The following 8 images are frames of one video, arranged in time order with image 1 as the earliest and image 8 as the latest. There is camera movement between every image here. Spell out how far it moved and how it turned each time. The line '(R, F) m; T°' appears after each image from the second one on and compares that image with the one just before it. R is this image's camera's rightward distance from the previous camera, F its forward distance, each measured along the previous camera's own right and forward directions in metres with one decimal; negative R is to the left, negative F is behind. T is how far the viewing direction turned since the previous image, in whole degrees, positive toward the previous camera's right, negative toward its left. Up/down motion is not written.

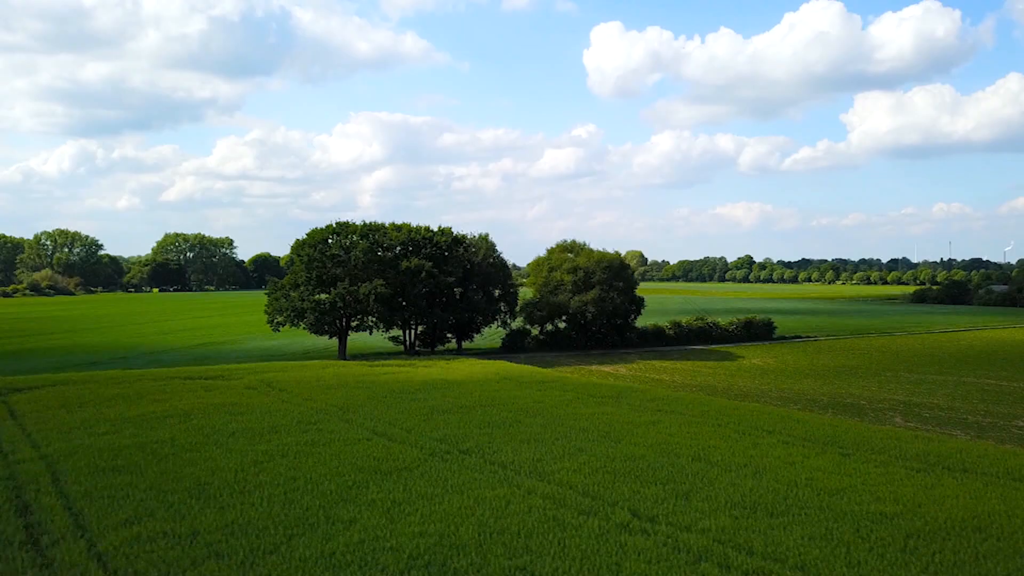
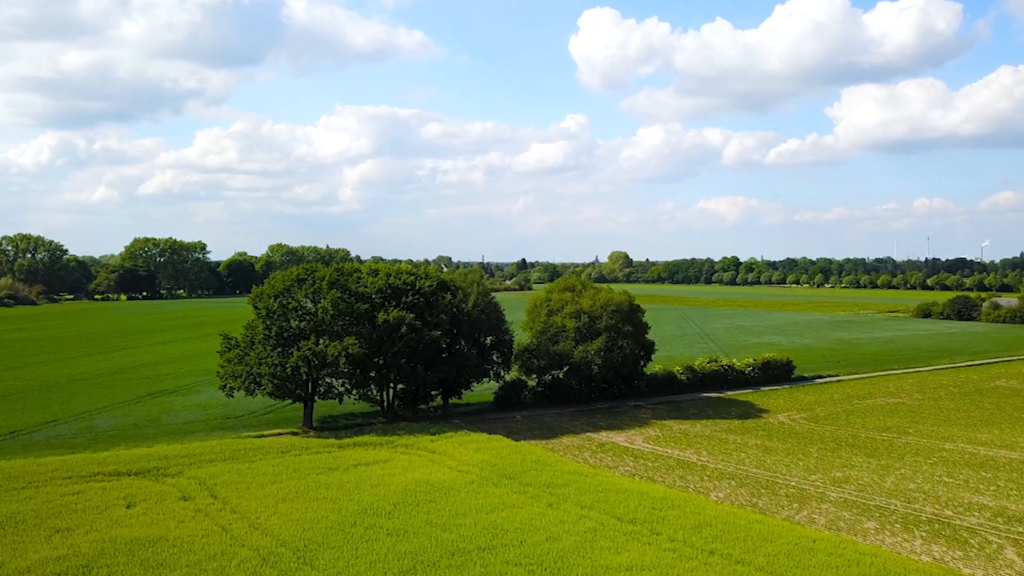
(-0.2, +2.7) m; +1°
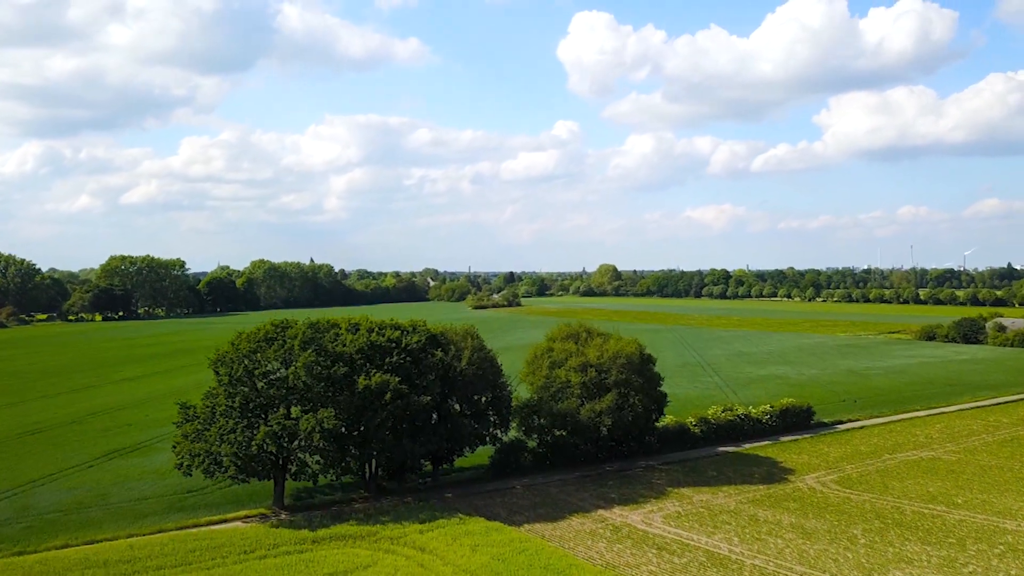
(-0.2, +1.9) m; +1°
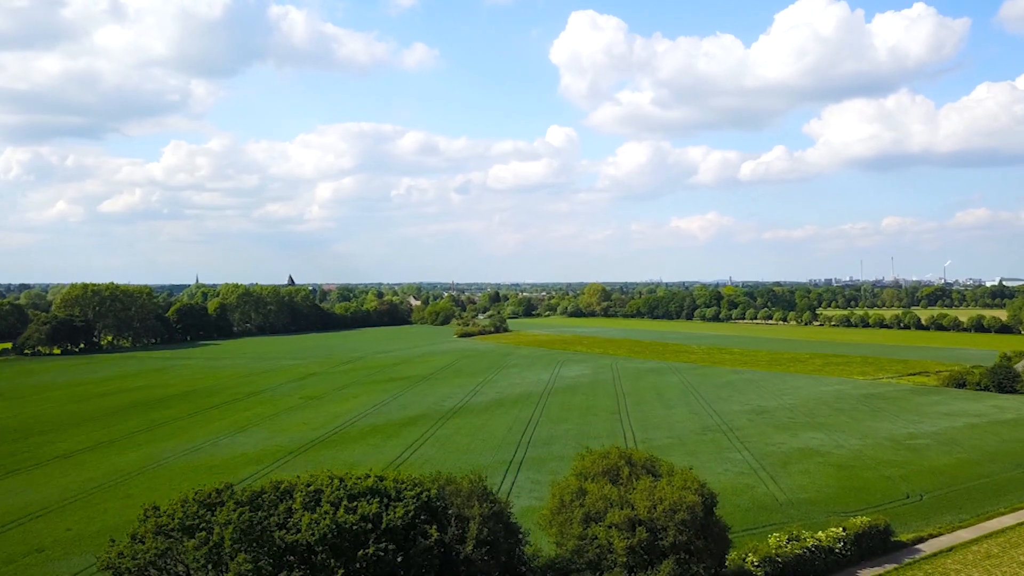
(-0.5, +4.2) m; +1°
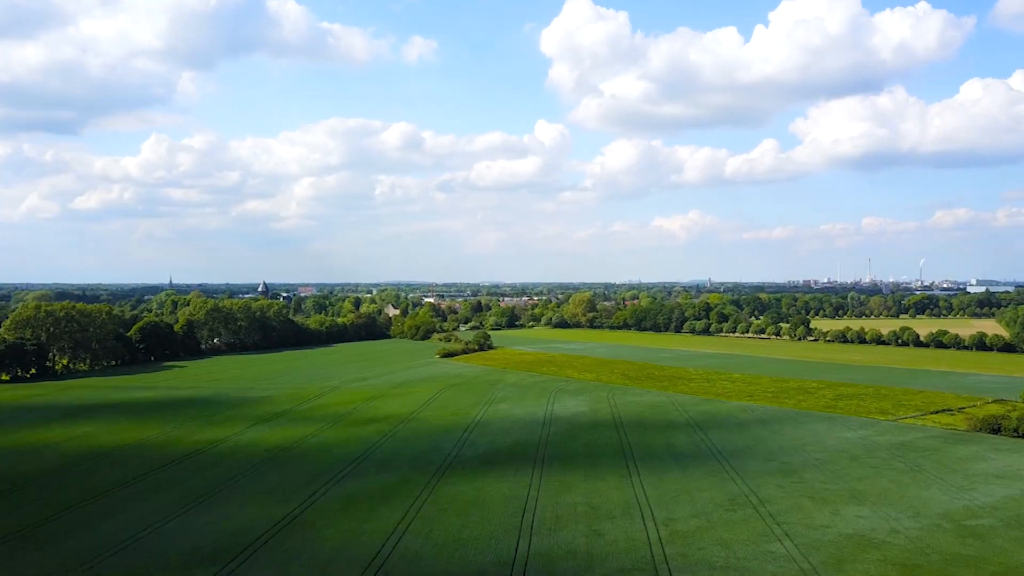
(-0.6, +4.2) m; +1°
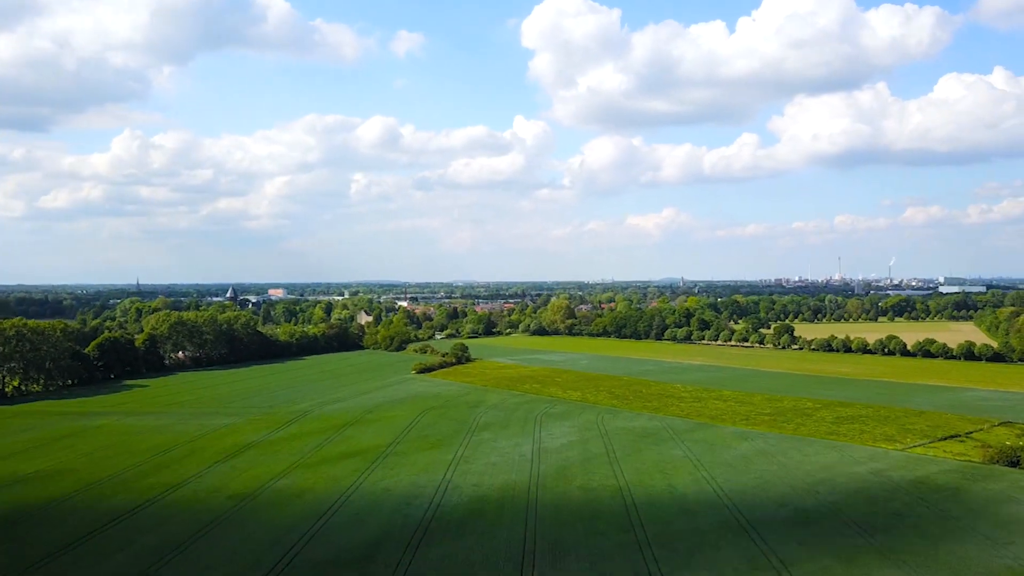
(-0.5, +3.1) m; +2°
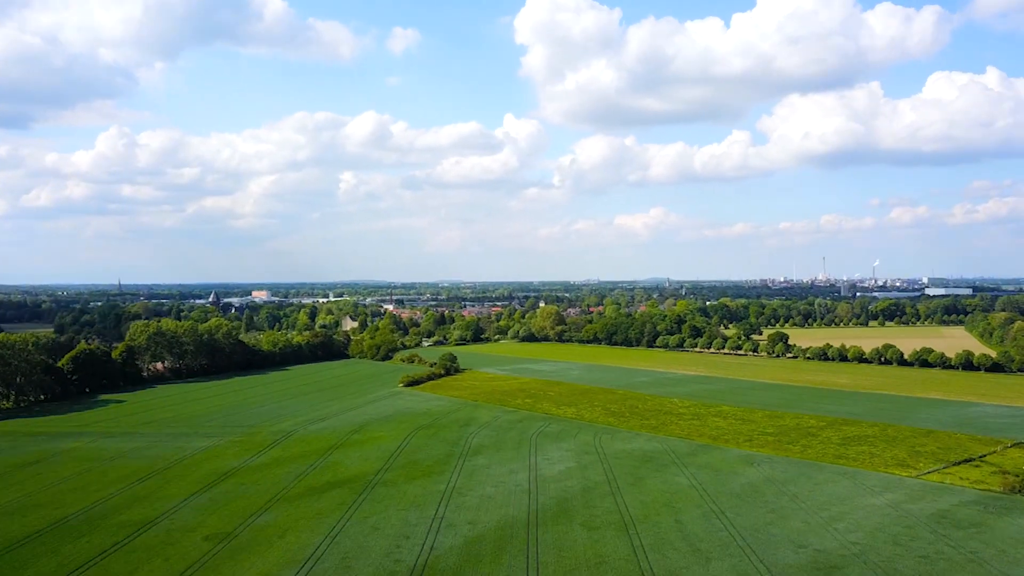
(-0.4, +2.2) m; +1°
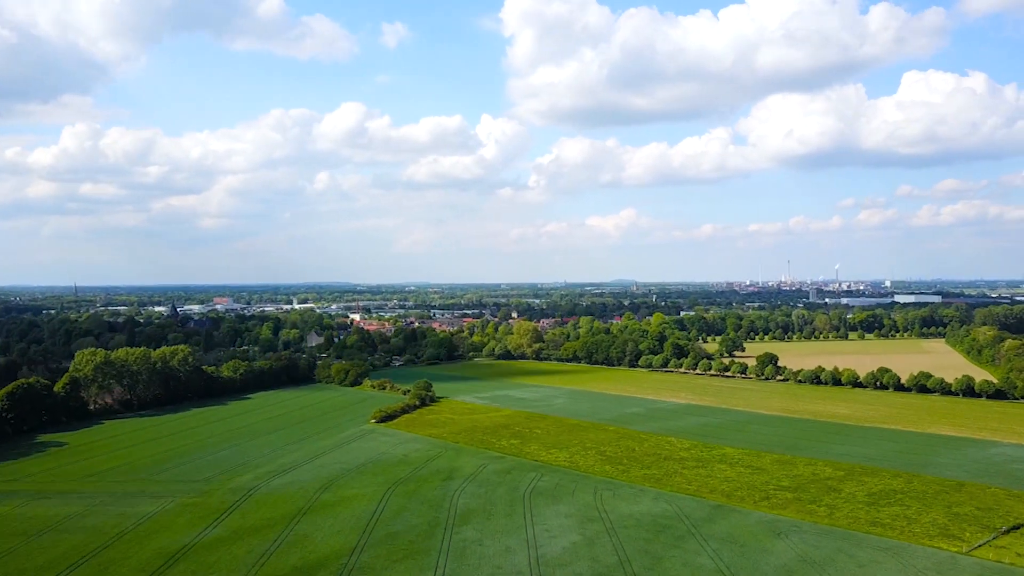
(-1.2, +5.3) m; +2°
